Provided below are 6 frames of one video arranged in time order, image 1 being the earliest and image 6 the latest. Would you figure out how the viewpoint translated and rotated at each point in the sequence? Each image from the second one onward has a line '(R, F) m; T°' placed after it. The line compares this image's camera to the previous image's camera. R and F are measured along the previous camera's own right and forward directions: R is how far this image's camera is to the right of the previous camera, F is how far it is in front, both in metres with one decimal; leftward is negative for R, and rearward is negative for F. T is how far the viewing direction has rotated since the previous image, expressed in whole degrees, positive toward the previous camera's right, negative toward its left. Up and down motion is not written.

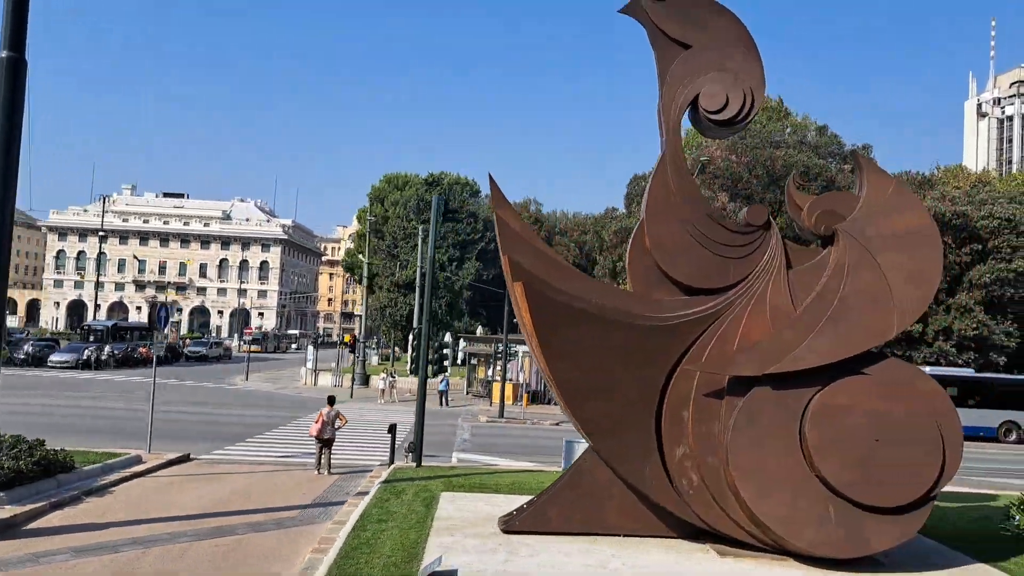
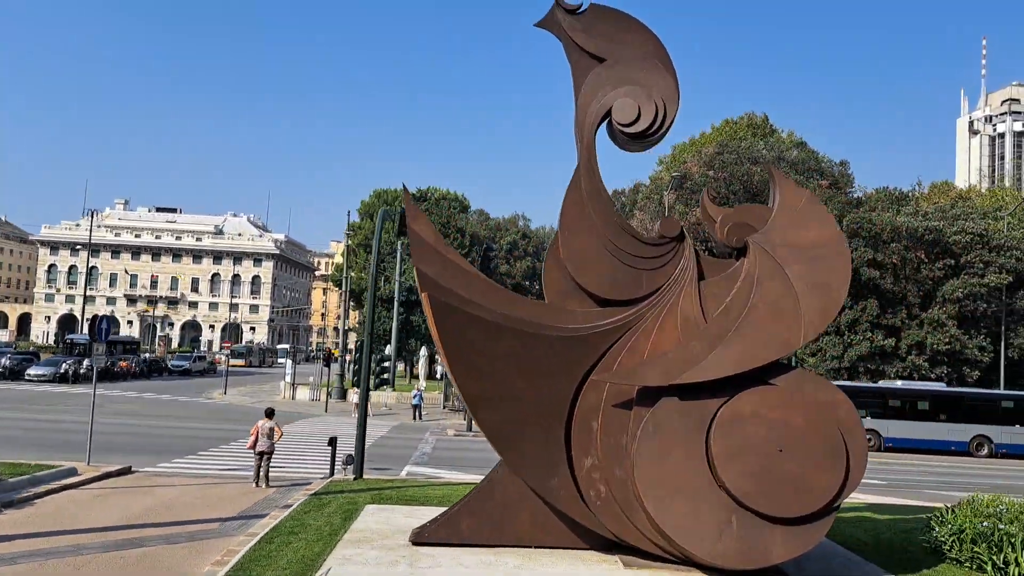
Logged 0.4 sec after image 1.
(+1.0, 0.0) m; 0°
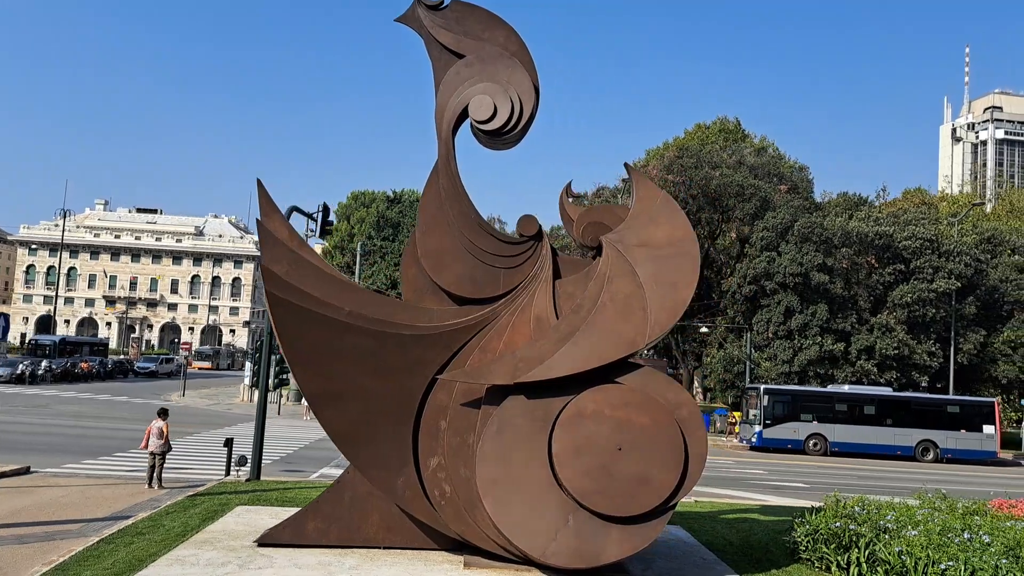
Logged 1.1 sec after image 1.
(+1.5, 0.0) m; +1°
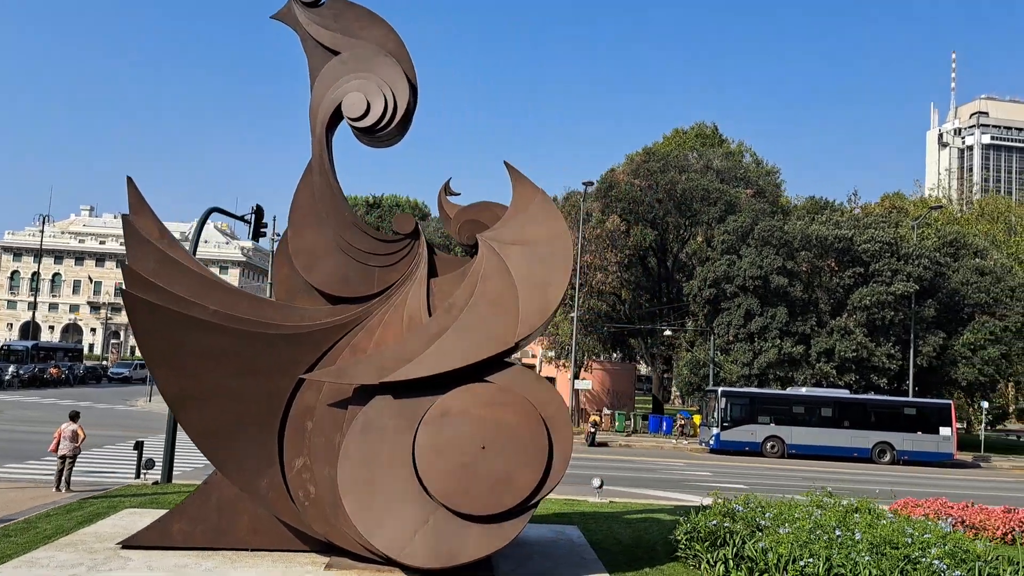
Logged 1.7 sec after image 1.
(+1.3, 0.0) m; +1°
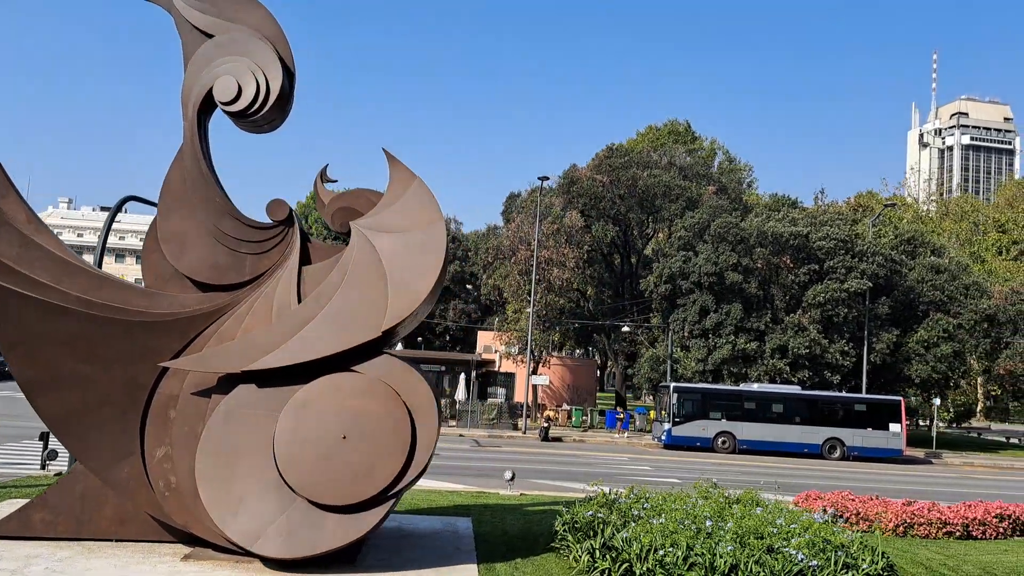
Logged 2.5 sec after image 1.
(+1.3, +0.1) m; +1°
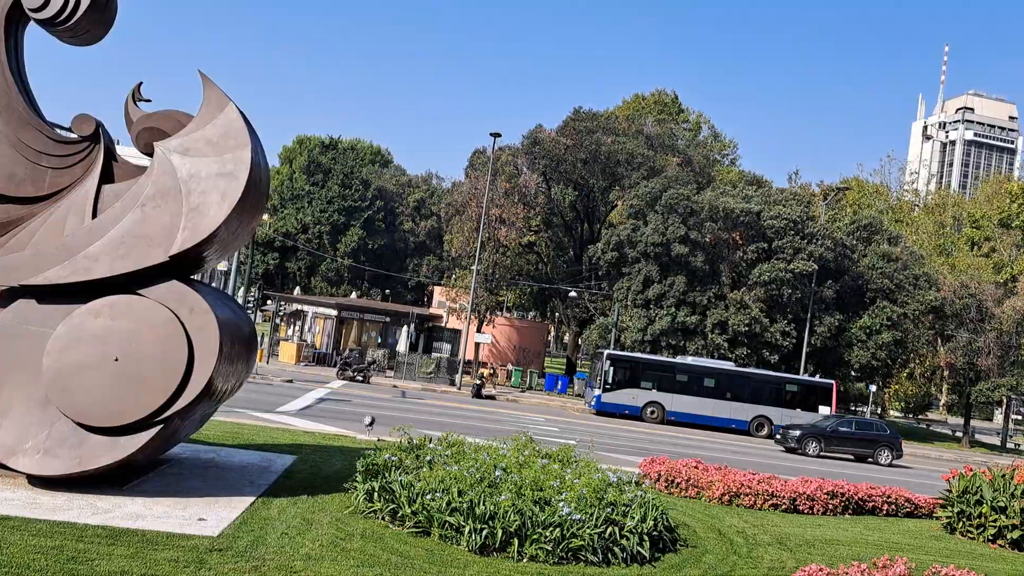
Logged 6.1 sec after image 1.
(+2.1, +0.1) m; +1°
